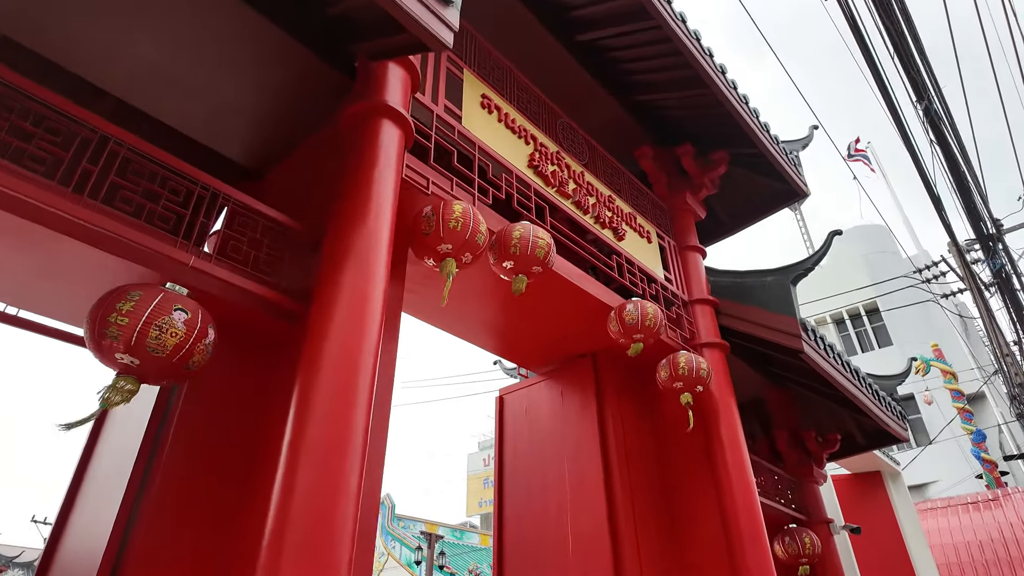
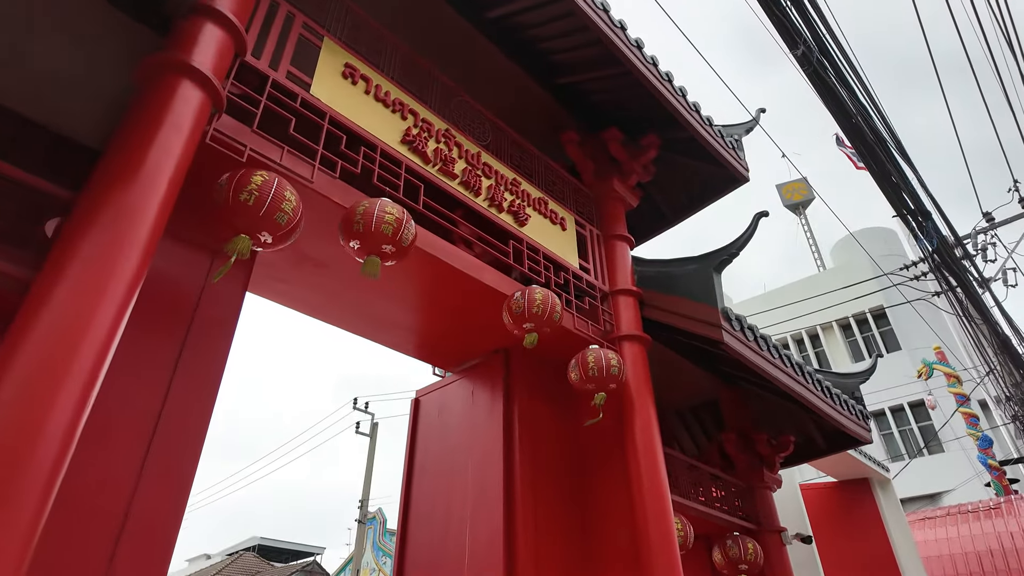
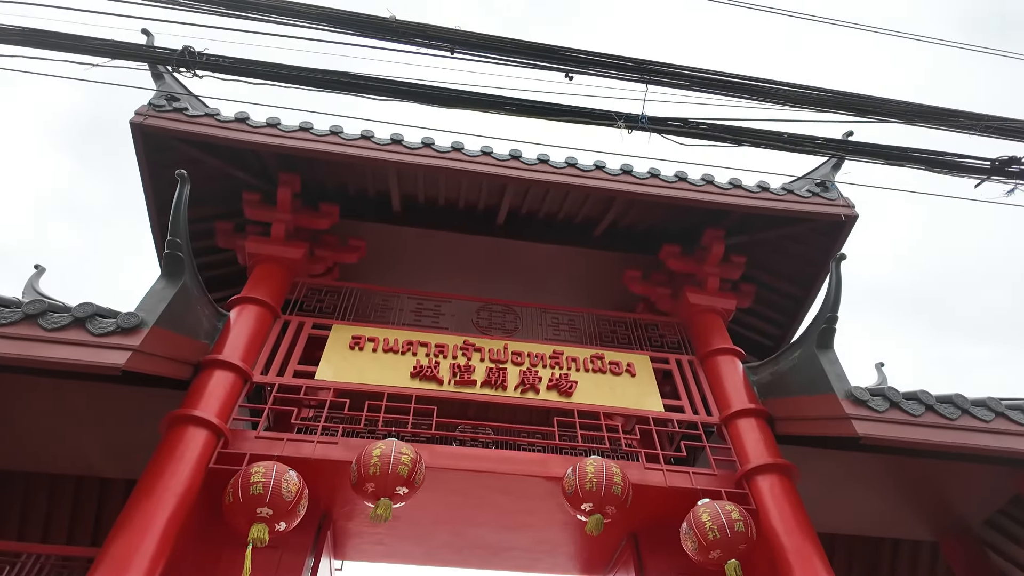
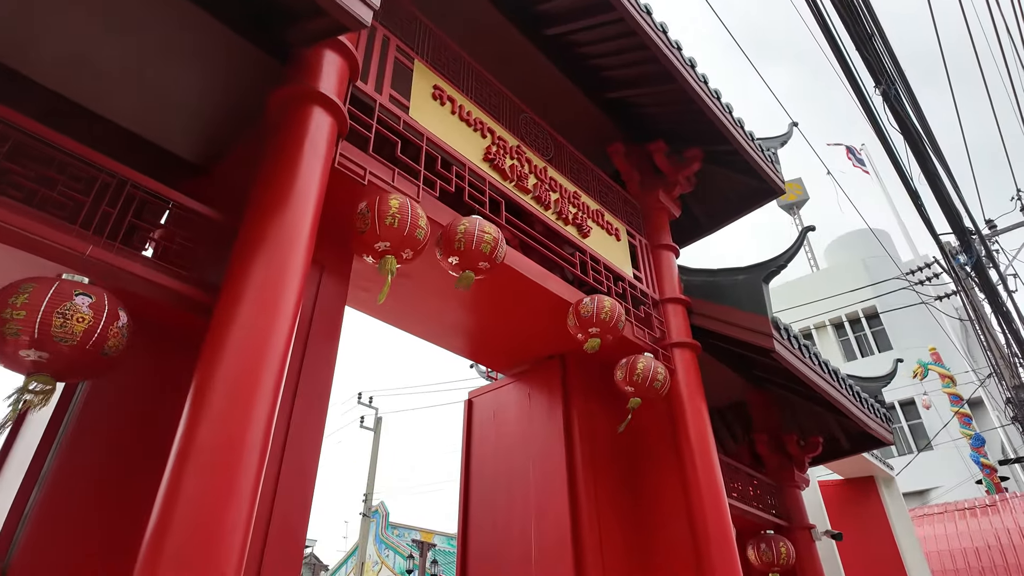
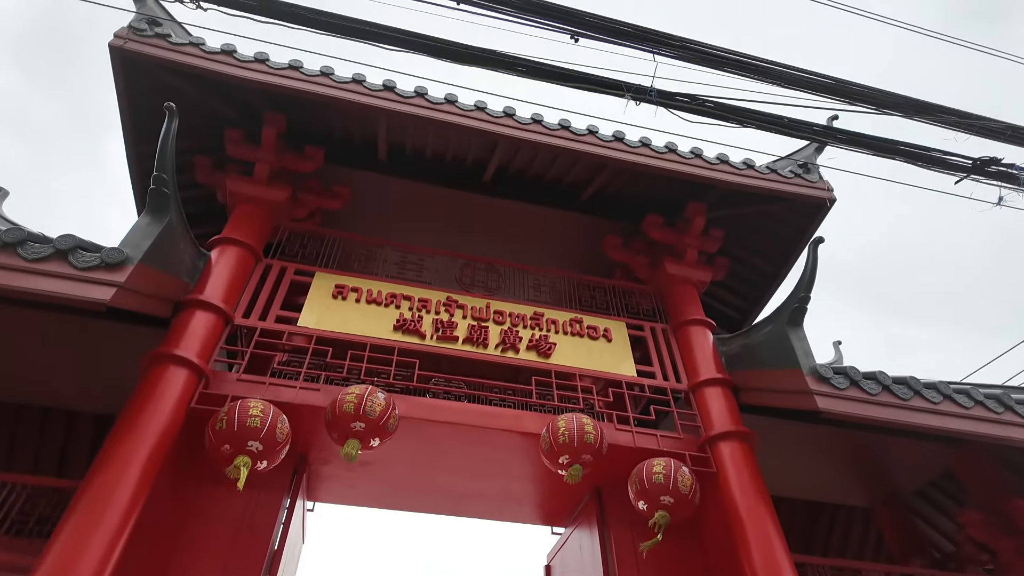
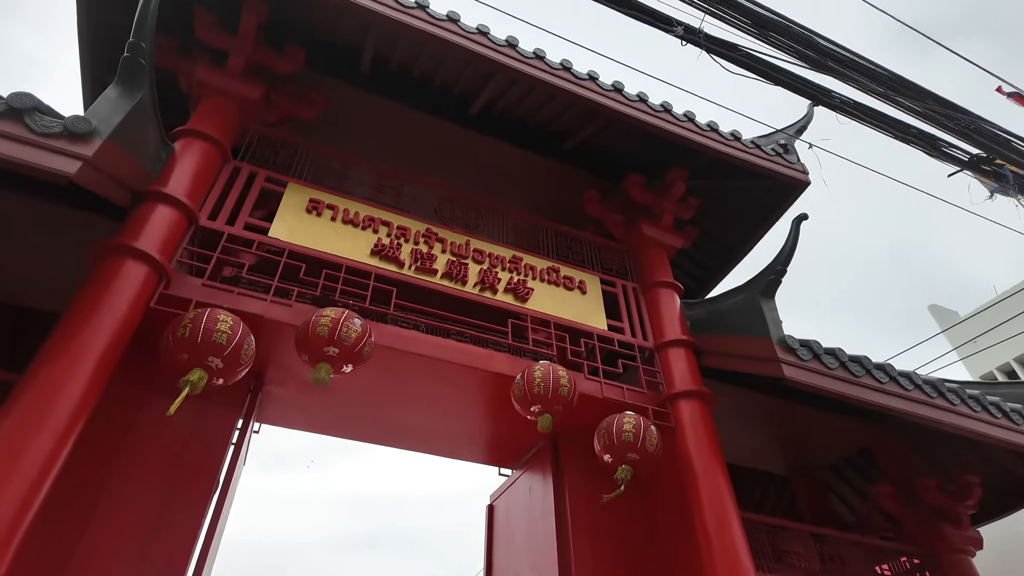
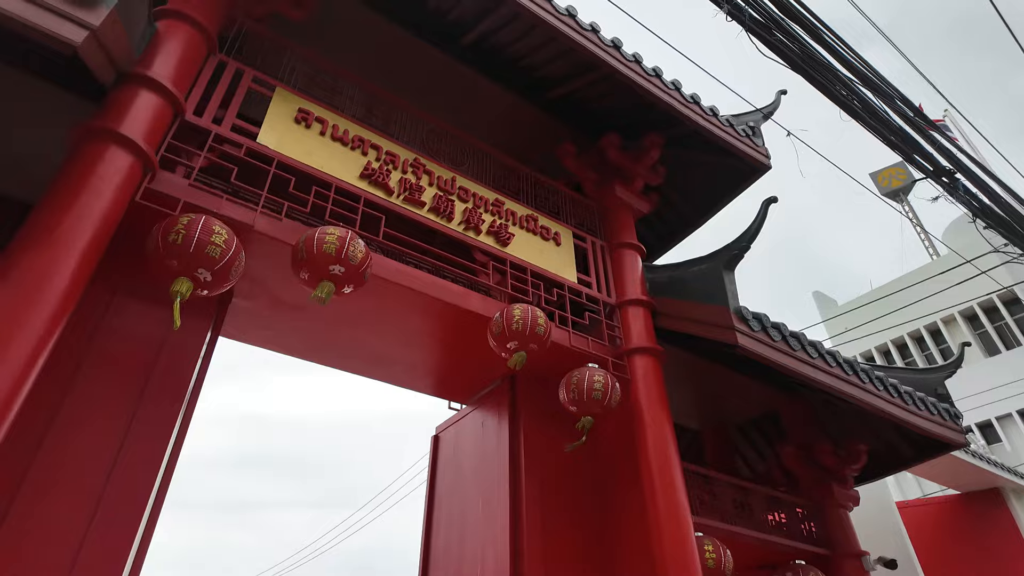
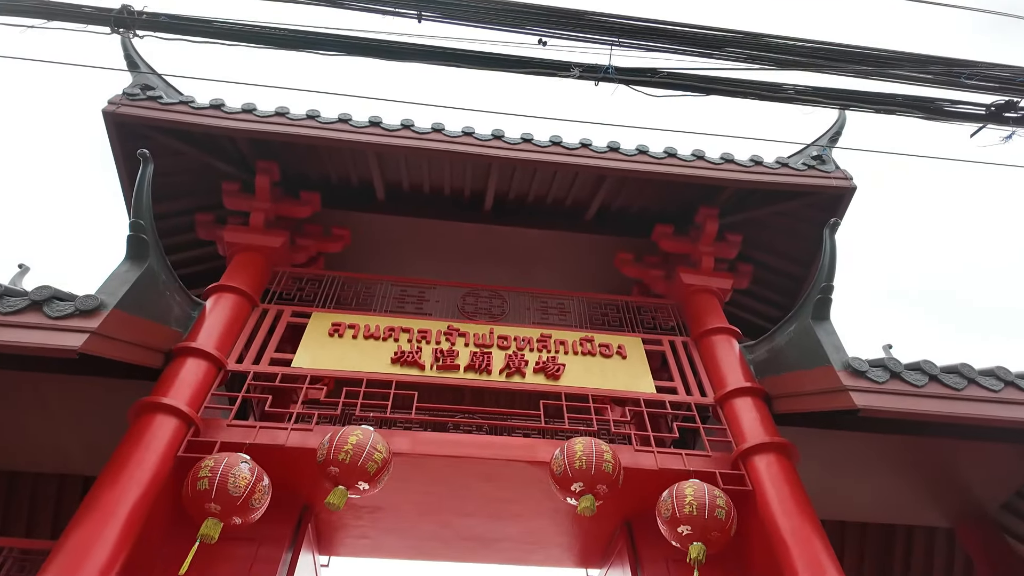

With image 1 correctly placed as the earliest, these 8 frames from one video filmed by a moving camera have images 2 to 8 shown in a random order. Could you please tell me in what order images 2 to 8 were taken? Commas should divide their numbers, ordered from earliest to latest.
4, 2, 7, 6, 5, 3, 8
